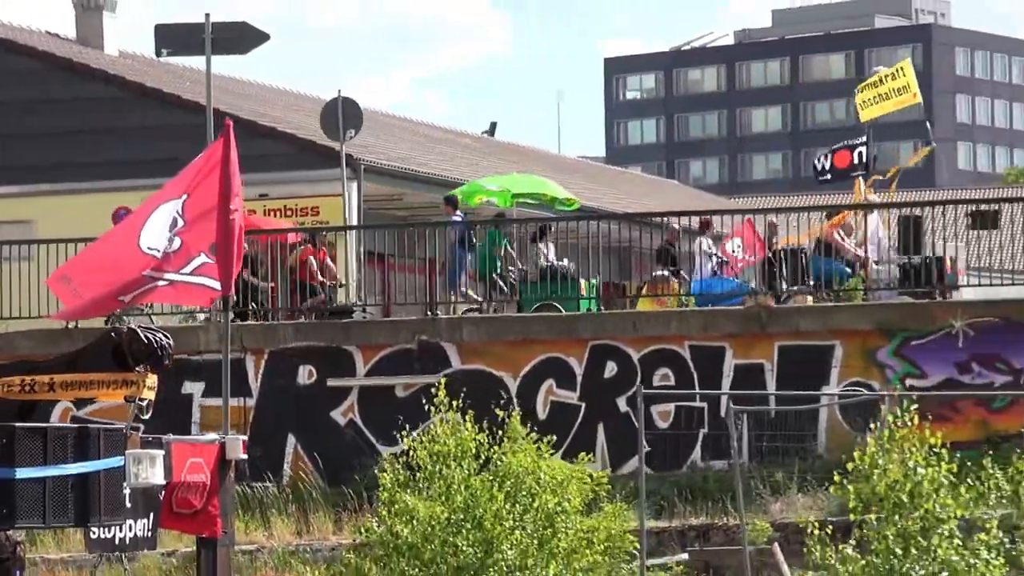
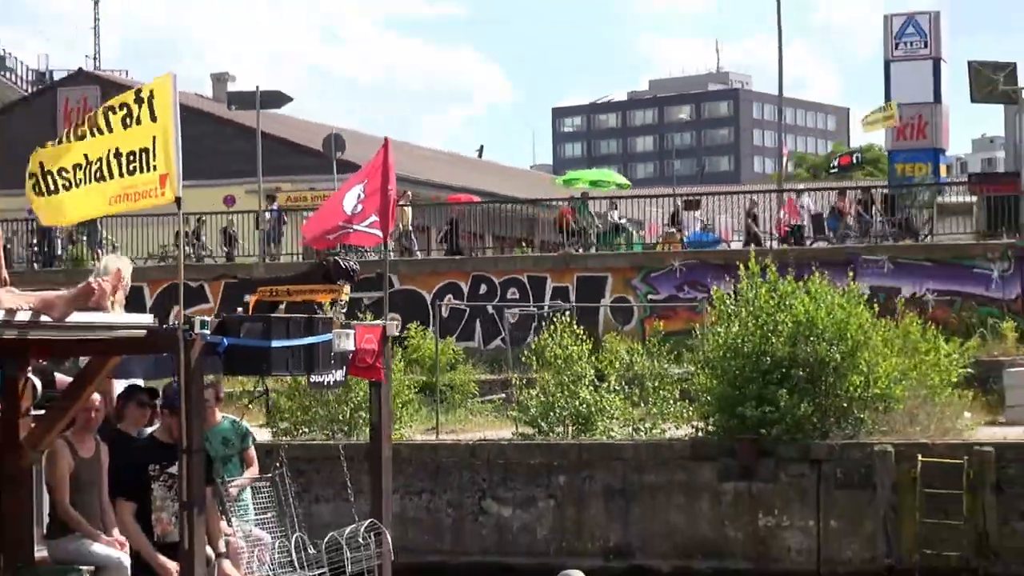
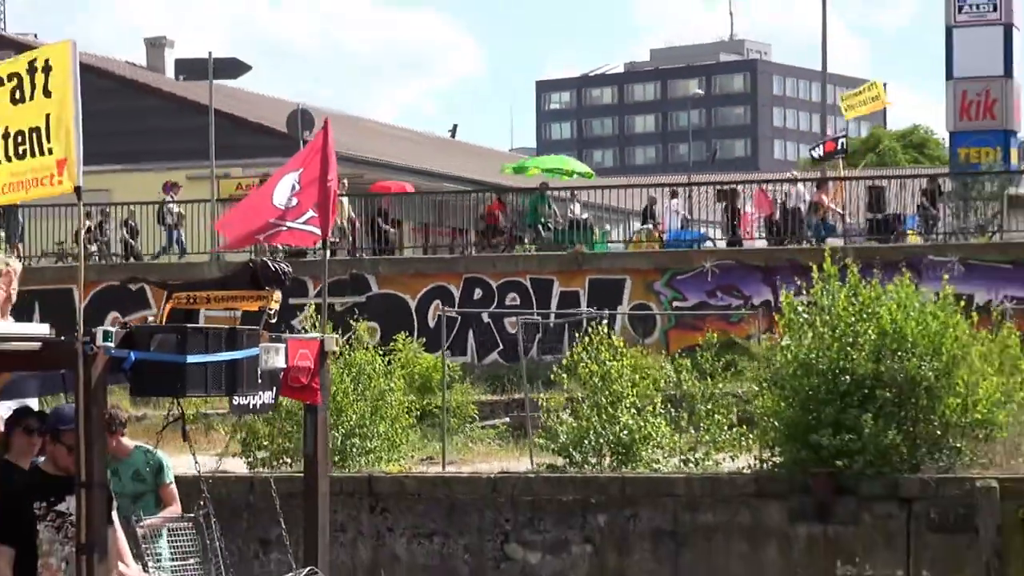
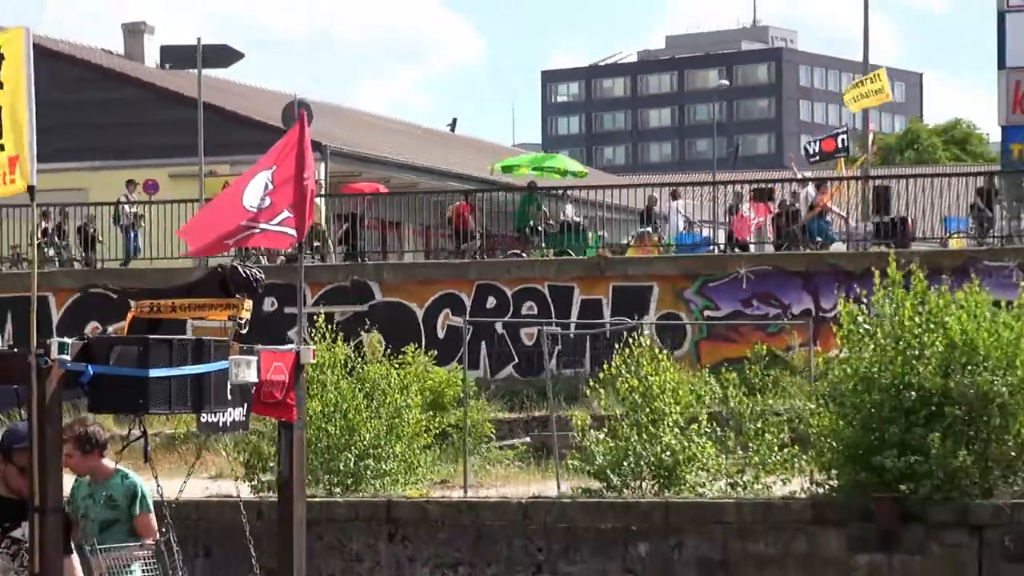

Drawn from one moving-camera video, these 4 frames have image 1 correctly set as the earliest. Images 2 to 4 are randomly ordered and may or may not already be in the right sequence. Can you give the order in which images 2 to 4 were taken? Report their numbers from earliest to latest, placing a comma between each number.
4, 3, 2
